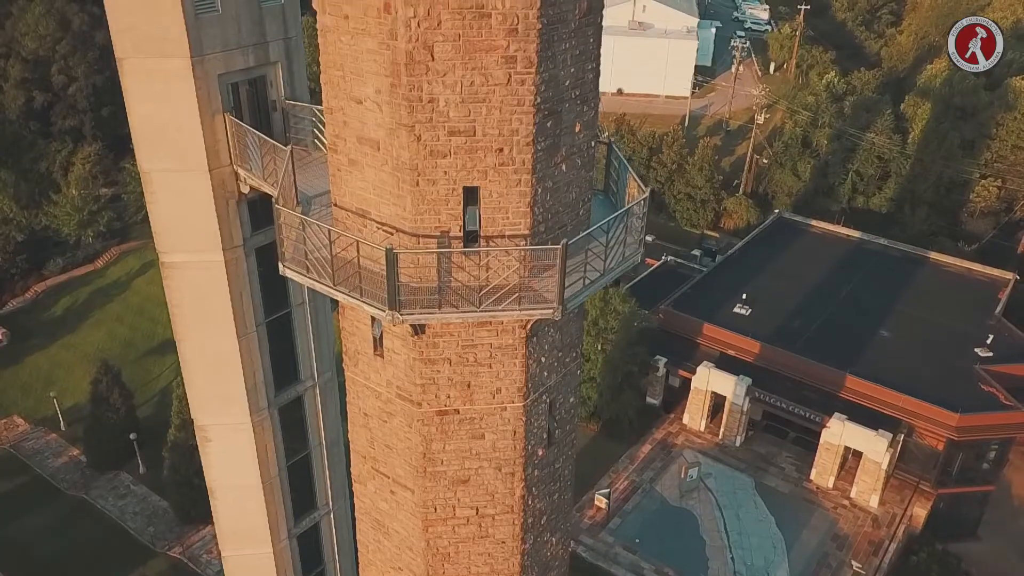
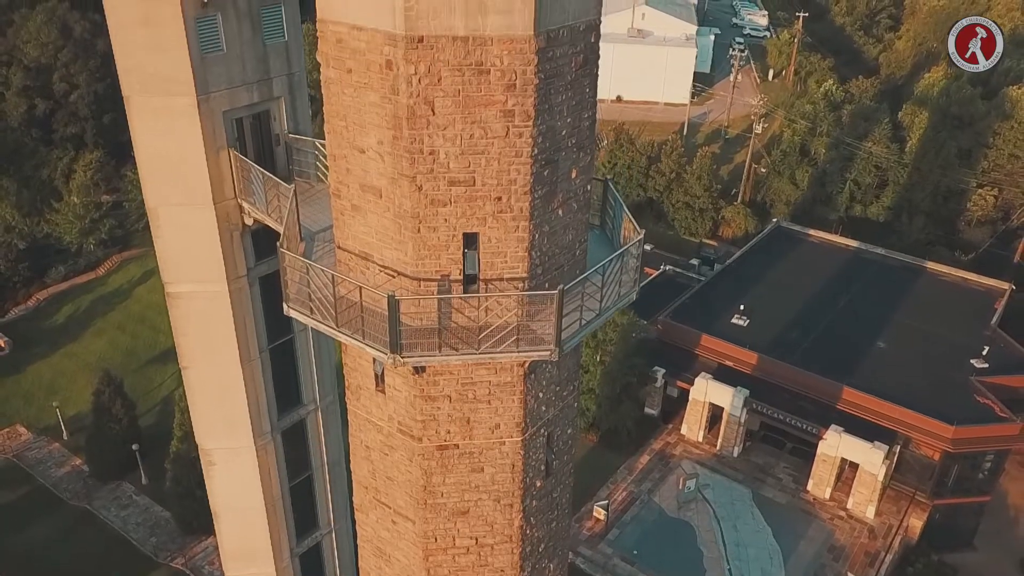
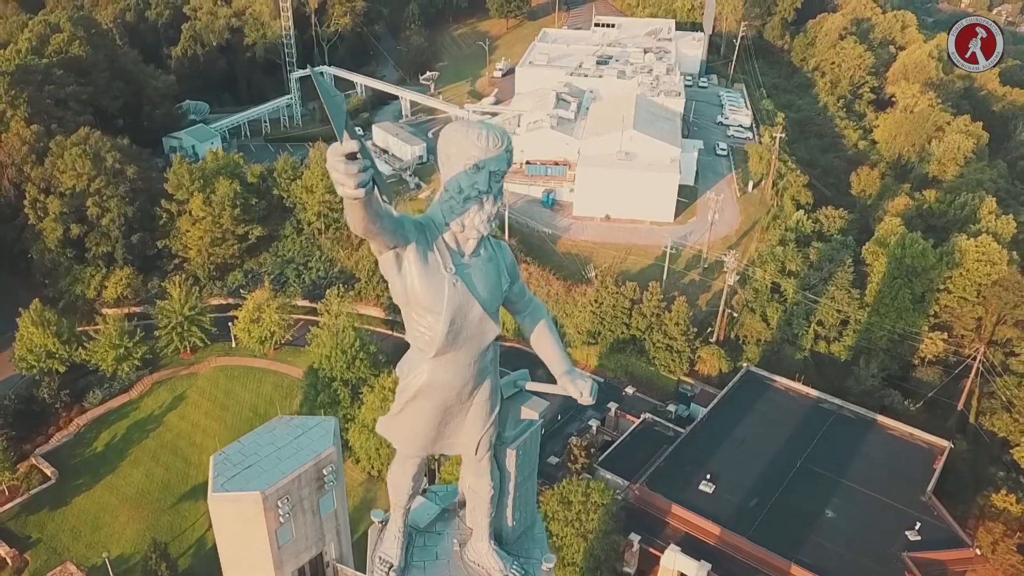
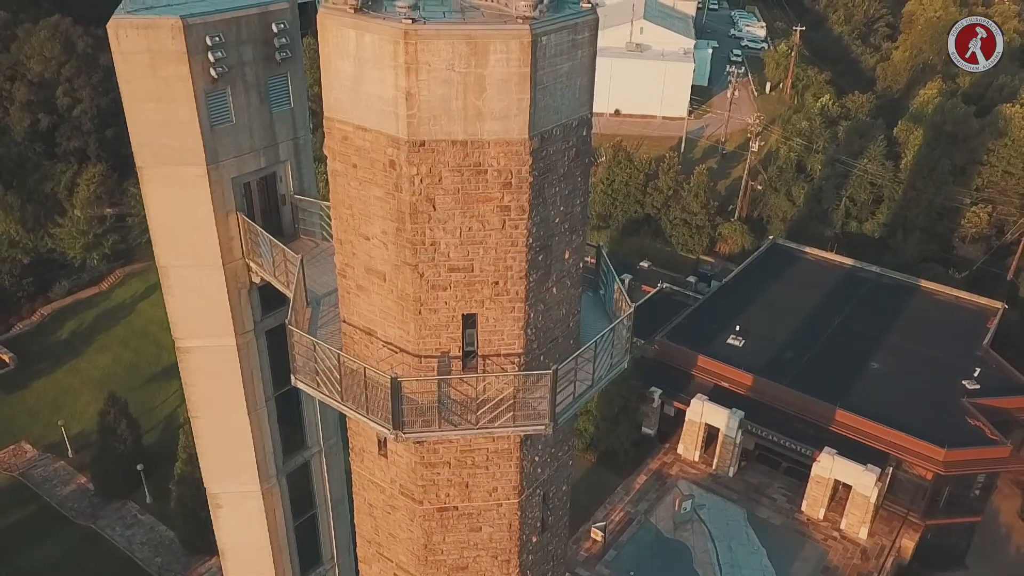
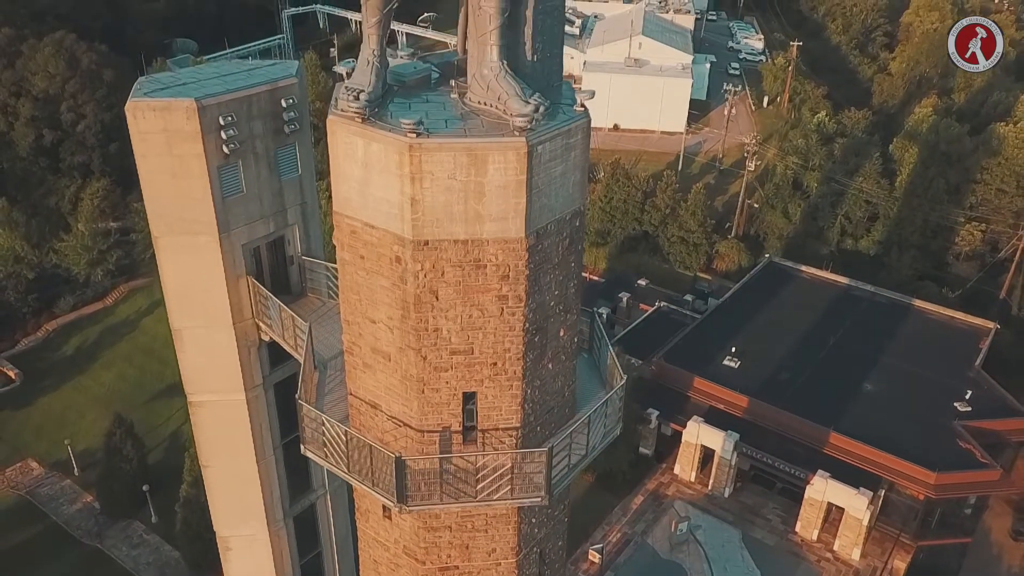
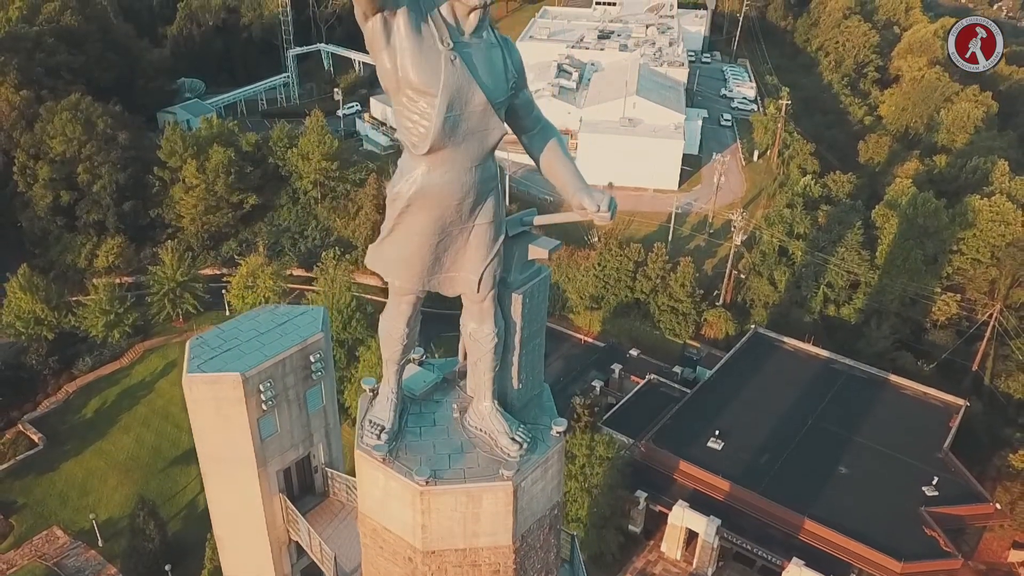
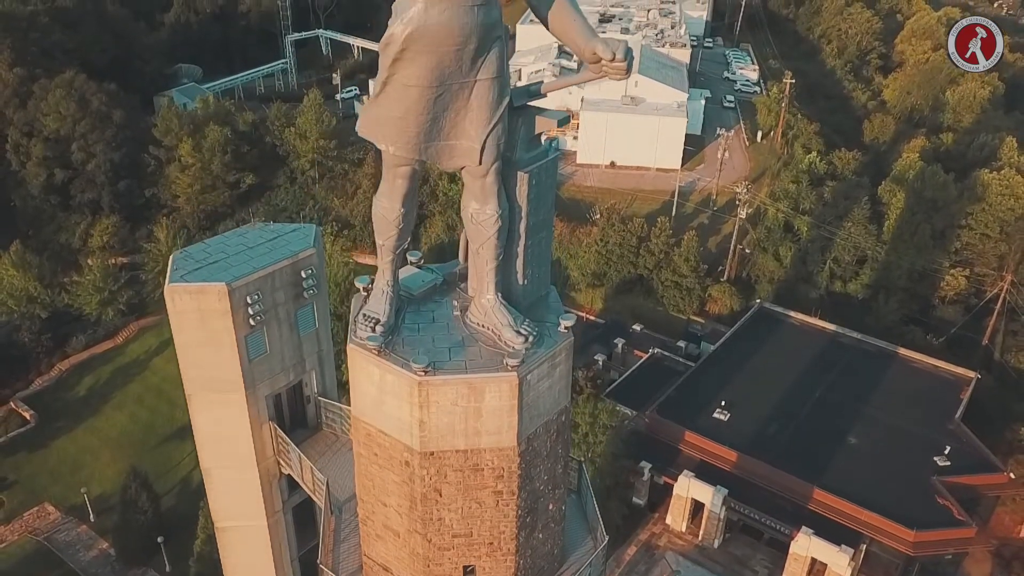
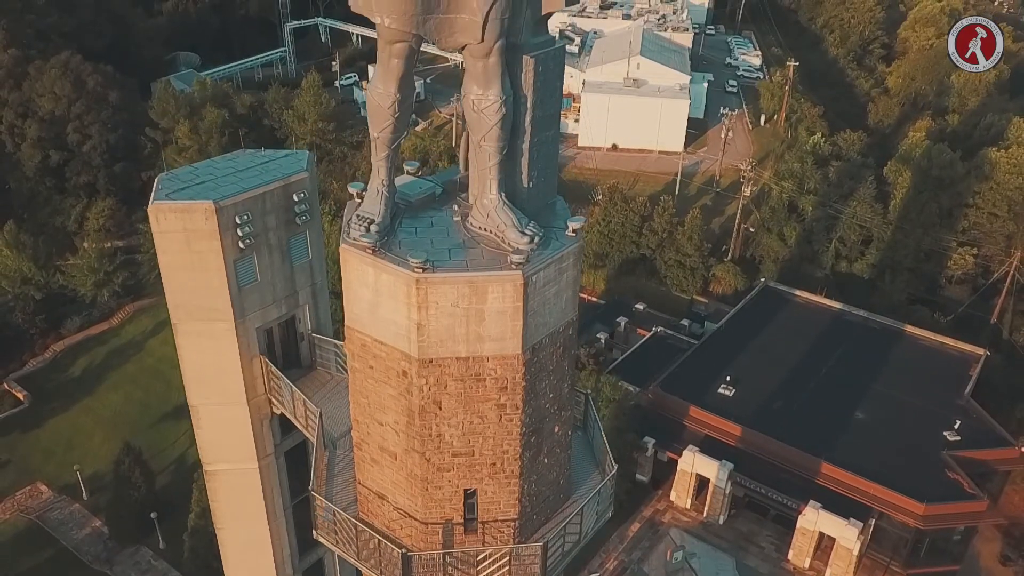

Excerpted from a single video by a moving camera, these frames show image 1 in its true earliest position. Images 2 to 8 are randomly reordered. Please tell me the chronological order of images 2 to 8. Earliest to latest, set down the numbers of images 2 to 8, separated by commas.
2, 4, 5, 8, 7, 6, 3
